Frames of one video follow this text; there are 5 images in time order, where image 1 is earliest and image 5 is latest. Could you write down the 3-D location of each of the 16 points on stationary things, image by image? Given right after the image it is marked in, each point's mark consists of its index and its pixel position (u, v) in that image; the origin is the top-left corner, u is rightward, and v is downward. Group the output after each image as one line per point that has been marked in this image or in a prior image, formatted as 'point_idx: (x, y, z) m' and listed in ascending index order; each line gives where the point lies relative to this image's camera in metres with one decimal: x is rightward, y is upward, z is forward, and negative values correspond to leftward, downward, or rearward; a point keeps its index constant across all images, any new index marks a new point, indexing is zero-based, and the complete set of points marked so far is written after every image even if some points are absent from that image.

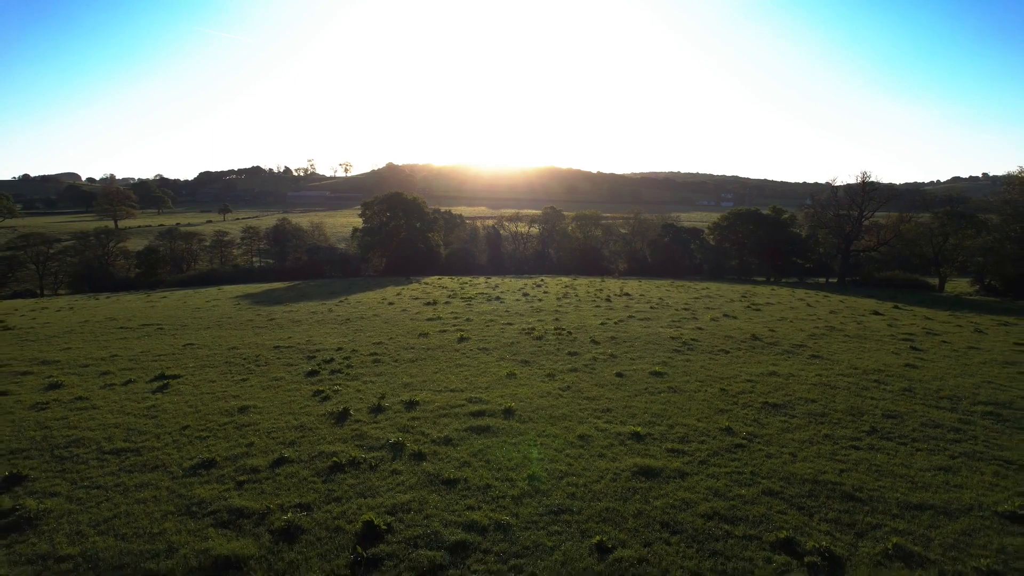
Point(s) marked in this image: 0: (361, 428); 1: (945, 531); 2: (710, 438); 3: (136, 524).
0: (-4.1, -3.8, +14.1) m
1: (+7.9, -4.5, +9.5) m
2: (+5.3, -4.0, +14.0) m
3: (-6.8, -4.2, +9.3) m
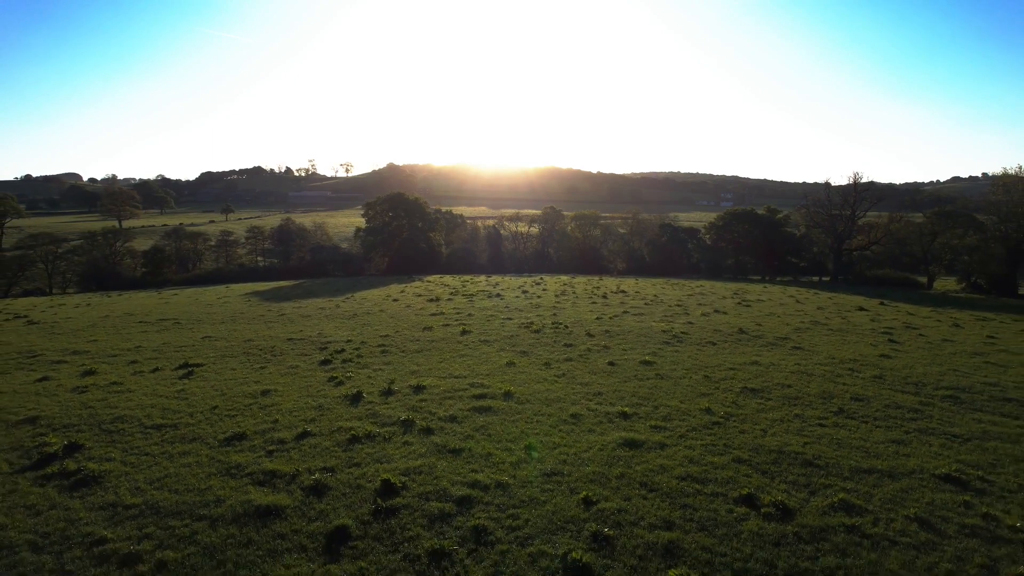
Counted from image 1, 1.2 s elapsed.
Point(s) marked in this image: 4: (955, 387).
0: (-4.1, -3.6, +15.6) m
1: (+7.9, -4.3, +11.0) m
2: (+5.3, -3.8, +15.4) m
3: (-6.8, -4.0, +10.8) m
4: (+15.6, -3.5, +18.3) m
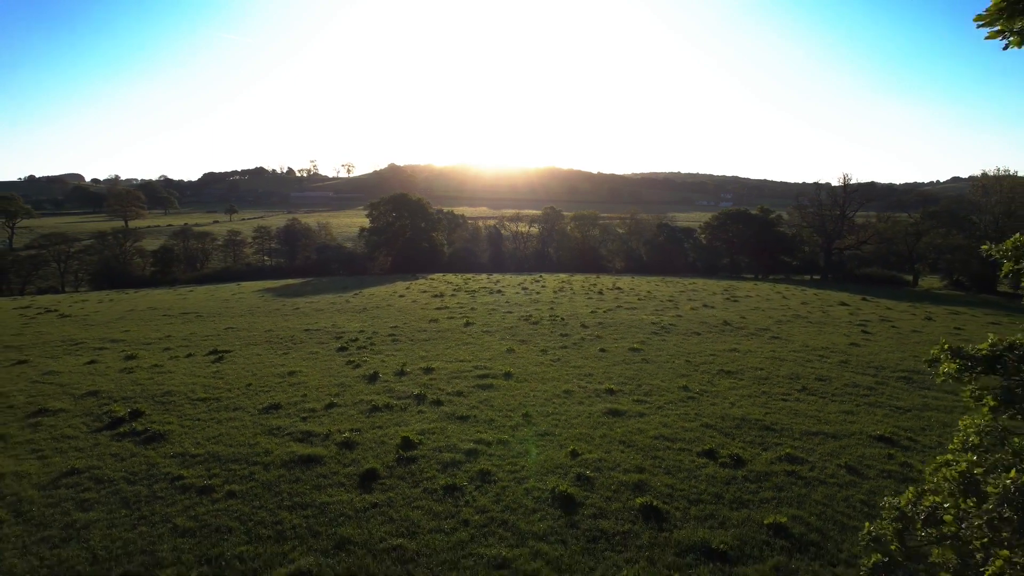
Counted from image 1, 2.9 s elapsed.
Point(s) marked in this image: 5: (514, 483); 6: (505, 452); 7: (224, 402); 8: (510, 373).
0: (-4.1, -3.3, +17.6) m
1: (+7.9, -4.0, +13.0) m
2: (+5.2, -3.5, +17.5) m
3: (-6.8, -3.7, +12.9) m
4: (+15.6, -3.2, +20.4) m
5: (0.0, -4.1, +10.9) m
6: (-0.2, -3.9, +12.4) m
7: (-8.8, -3.5, +15.8) m
8: (-0.1, -3.1, +19.1) m
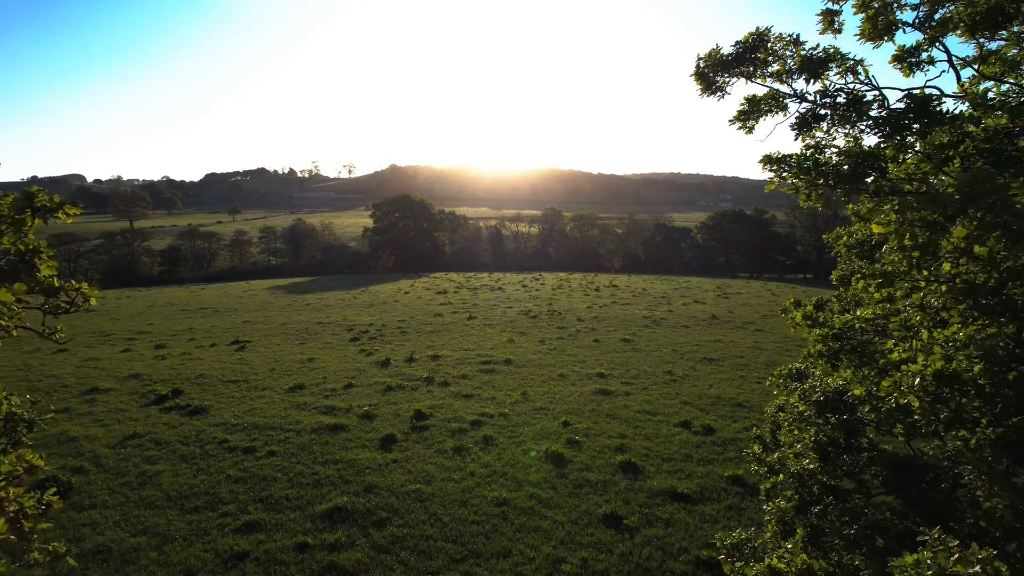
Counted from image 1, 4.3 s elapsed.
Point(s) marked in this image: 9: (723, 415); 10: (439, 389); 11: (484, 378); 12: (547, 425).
0: (-4.1, -3.1, +19.4) m
1: (+7.9, -3.7, +14.8) m
2: (+5.2, -3.2, +19.2) m
3: (-6.8, -3.5, +14.6) m
4: (+15.6, -3.0, +22.1) m
5: (0.0, -3.8, +12.7) m
6: (-0.2, -3.7, +14.2) m
7: (-8.8, -3.2, +17.6) m
8: (-0.1, -2.9, +20.8) m
9: (+6.2, -3.7, +15.2) m
10: (-2.4, -3.3, +17.2) m
11: (-1.0, -3.2, +18.4) m
12: (+0.9, -3.7, +14.0) m
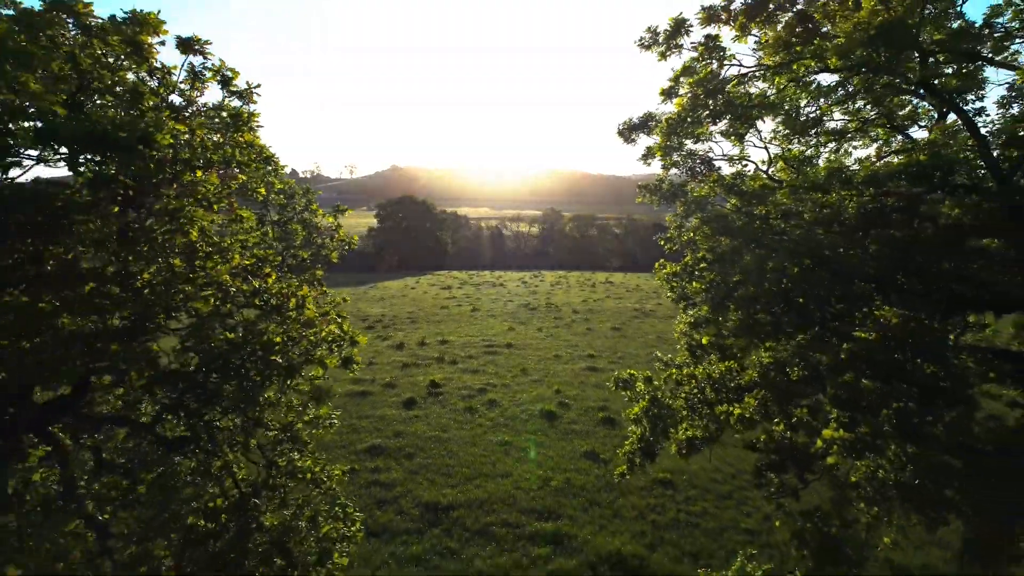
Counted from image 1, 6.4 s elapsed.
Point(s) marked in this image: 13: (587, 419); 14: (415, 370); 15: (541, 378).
0: (-4.1, -2.7, +21.9) m
1: (+7.9, -3.4, +17.3) m
2: (+5.3, -2.9, +21.7) m
3: (-6.8, -3.1, +17.2) m
4: (+15.6, -2.6, +24.6) m
5: (0.0, -3.5, +15.2) m
6: (-0.2, -3.3, +16.7) m
7: (-8.8, -2.9, +20.1) m
8: (0.0, -2.5, +23.4) m
9: (+6.2, -3.4, +17.7) m
10: (-2.4, -3.0, +19.7) m
11: (-1.0, -2.8, +20.9) m
12: (+0.9, -3.3, +16.5) m
13: (+2.1, -3.6, +14.3) m
14: (-3.5, -3.0, +18.9) m
15: (+1.0, -3.1, +18.2) m
